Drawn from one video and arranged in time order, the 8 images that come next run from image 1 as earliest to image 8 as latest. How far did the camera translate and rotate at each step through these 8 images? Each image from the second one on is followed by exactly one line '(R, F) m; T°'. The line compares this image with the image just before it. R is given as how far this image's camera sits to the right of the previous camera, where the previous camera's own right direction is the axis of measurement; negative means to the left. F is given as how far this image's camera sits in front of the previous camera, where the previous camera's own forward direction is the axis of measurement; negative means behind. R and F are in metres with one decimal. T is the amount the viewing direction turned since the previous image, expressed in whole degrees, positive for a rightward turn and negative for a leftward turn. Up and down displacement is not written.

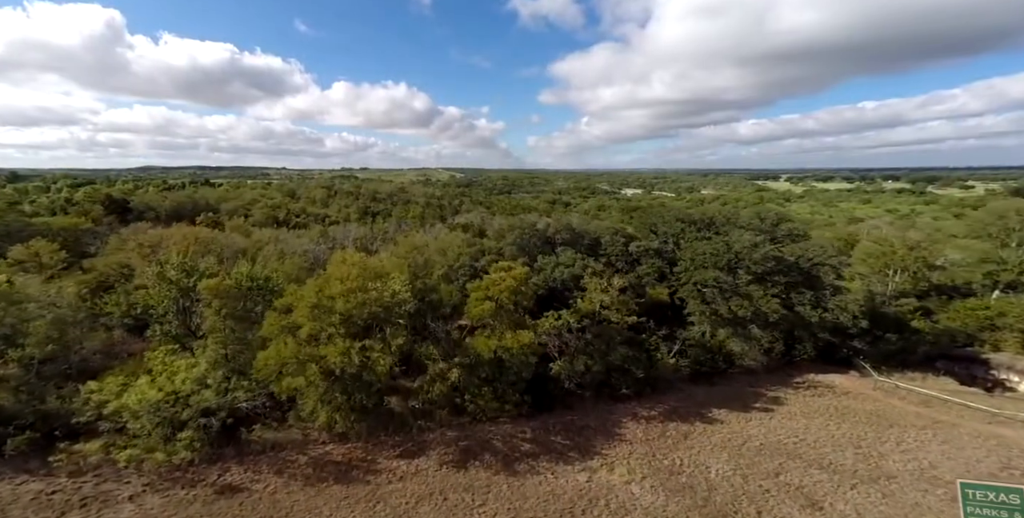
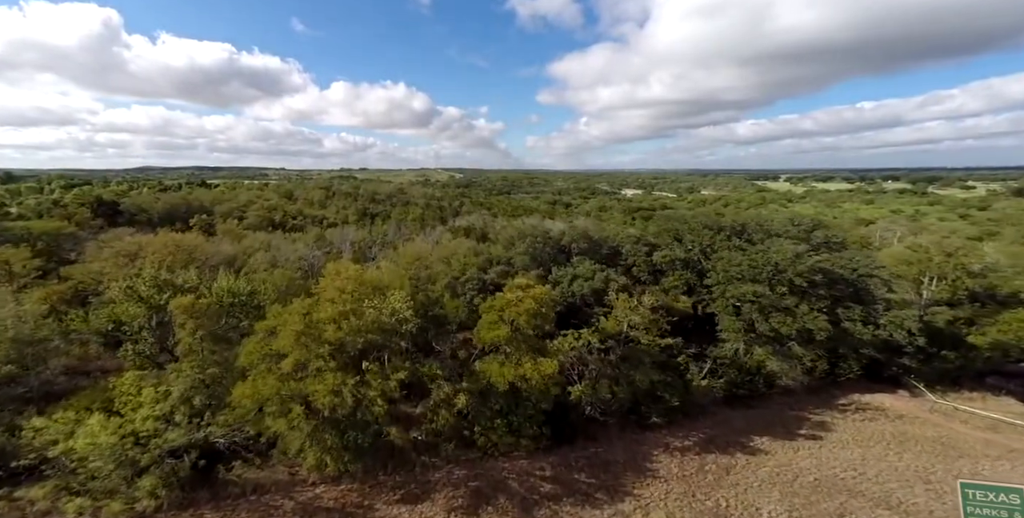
(-1.0, +3.7) m; 0°
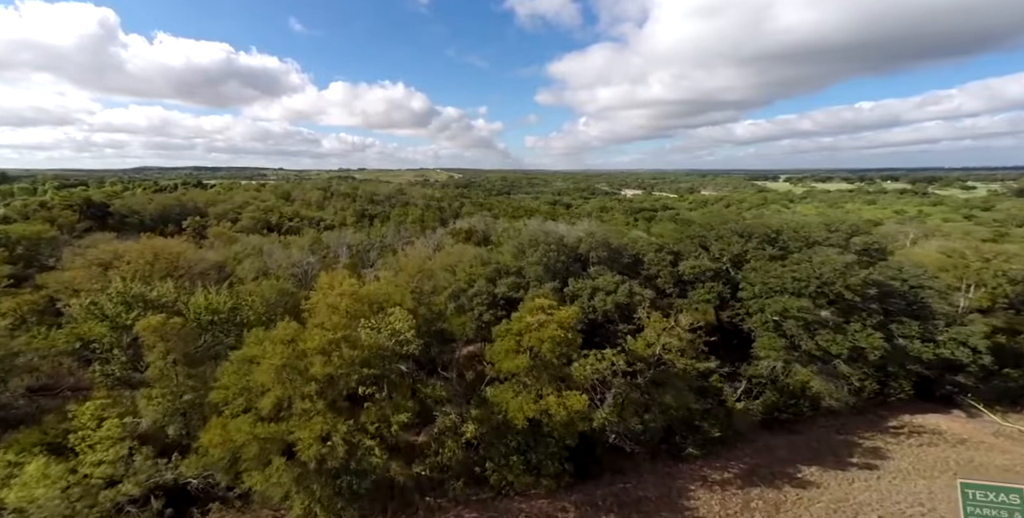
(-0.9, +3.3) m; 0°
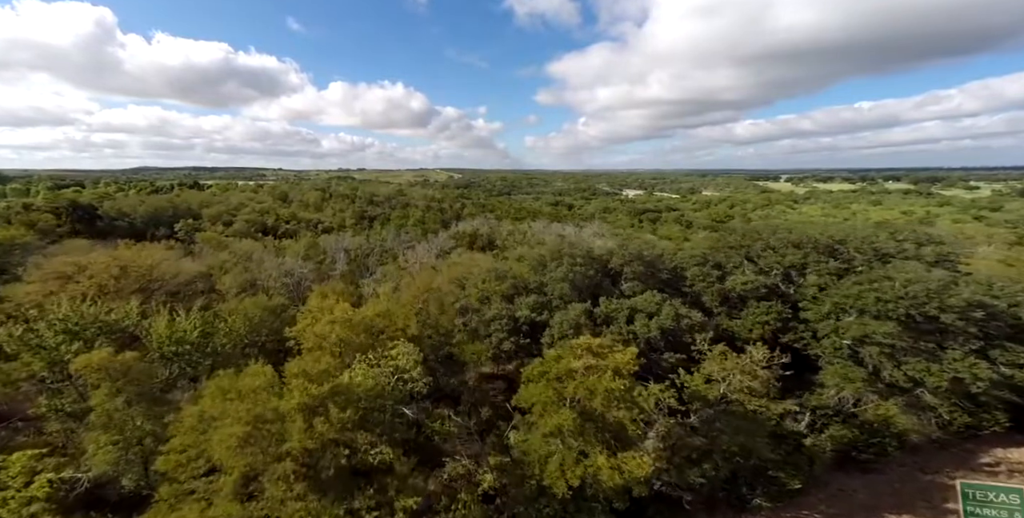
(-1.3, +4.5) m; 0°
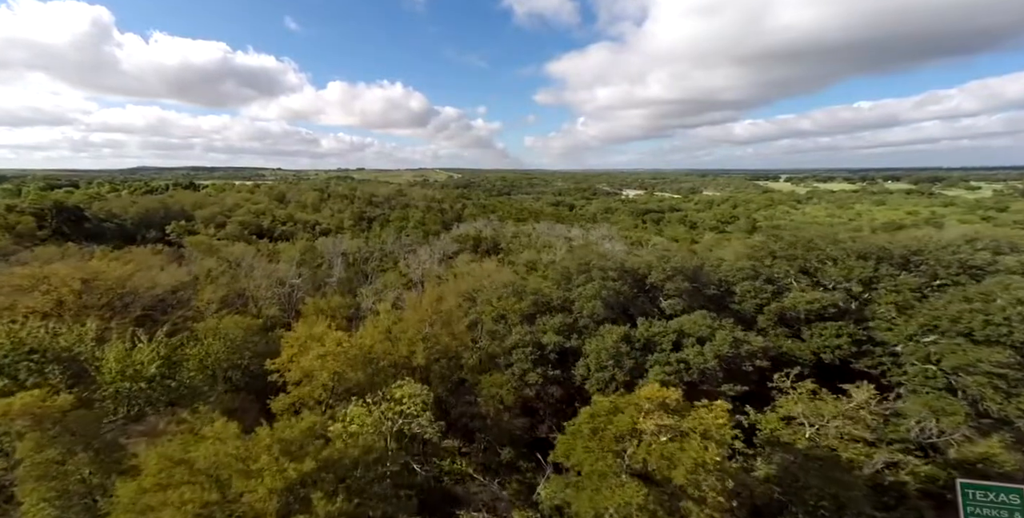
(-1.2, +3.9) m; 0°
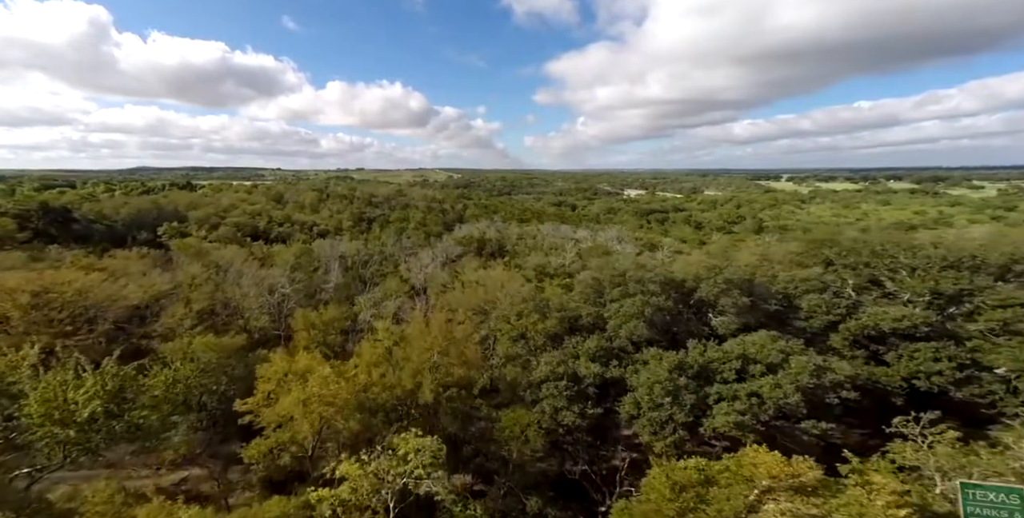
(-1.2, +4.0) m; 0°
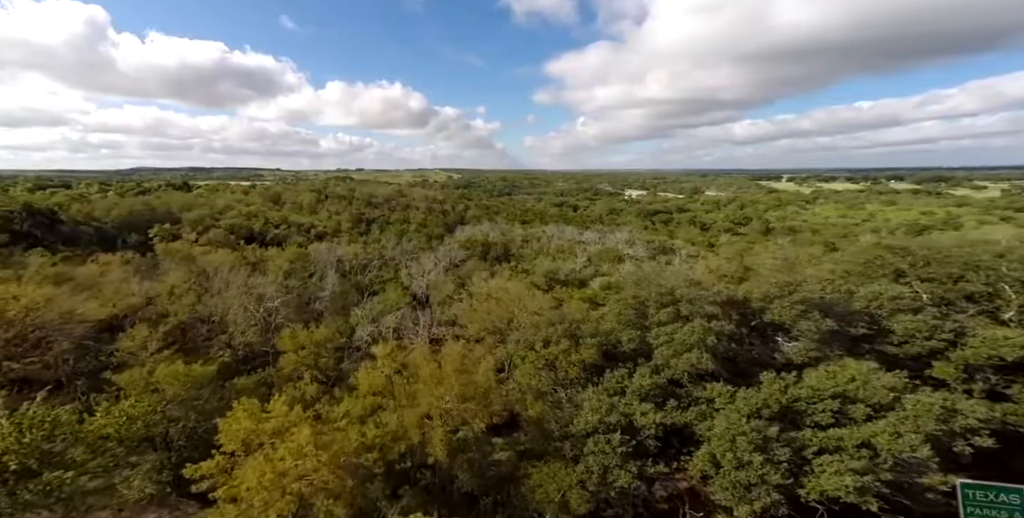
(-1.1, +3.9) m; 0°
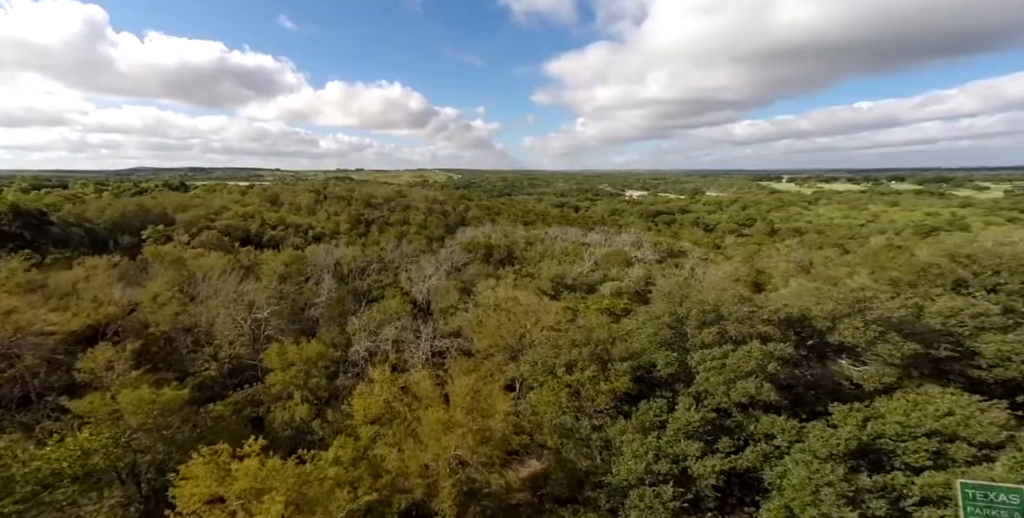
(-0.7, +2.7) m; 0°
